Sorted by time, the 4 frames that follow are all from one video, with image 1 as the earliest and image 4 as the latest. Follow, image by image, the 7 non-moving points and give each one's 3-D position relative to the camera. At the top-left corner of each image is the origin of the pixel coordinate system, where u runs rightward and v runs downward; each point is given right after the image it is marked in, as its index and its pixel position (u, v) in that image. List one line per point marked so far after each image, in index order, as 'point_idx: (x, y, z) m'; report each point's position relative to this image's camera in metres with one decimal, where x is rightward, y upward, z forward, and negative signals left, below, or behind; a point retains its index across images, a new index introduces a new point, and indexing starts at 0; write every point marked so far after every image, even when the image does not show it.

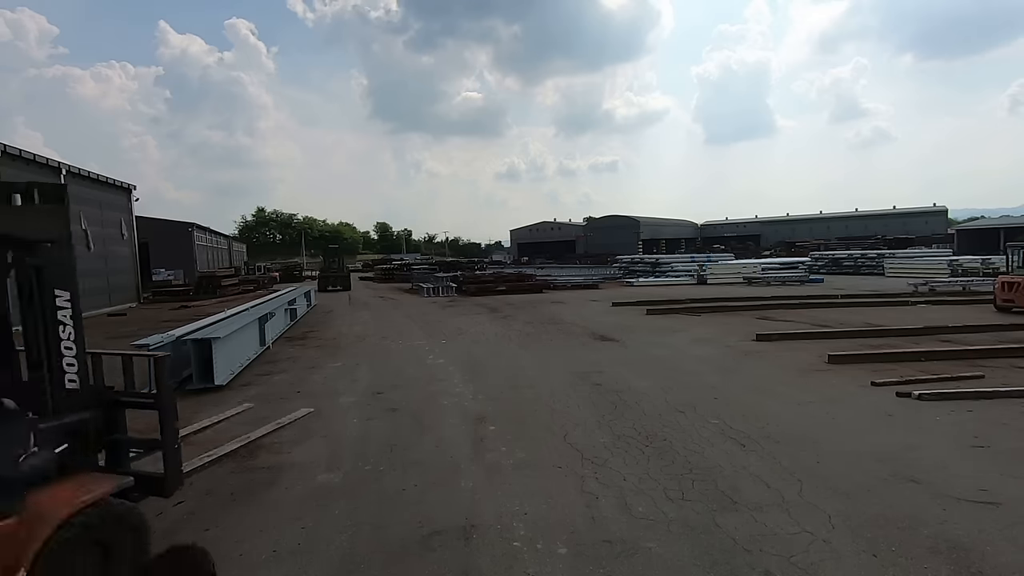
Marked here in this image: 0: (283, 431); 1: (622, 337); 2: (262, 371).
0: (-2.1, -1.3, +5.1) m
1: (+2.1, -0.9, +10.1) m
2: (-3.5, -1.2, +7.6) m
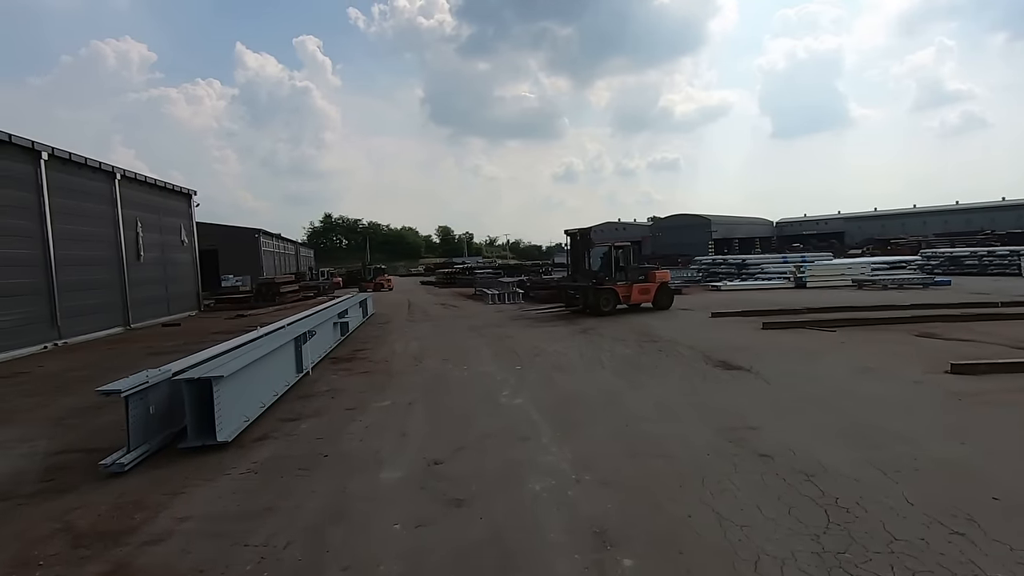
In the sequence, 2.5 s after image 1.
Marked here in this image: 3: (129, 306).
0: (-1.3, -1.5, +3.1) m
1: (+3.4, -1.1, +7.7) m
2: (-2.4, -1.4, +5.8) m
3: (-12.0, -0.6, +16.8) m
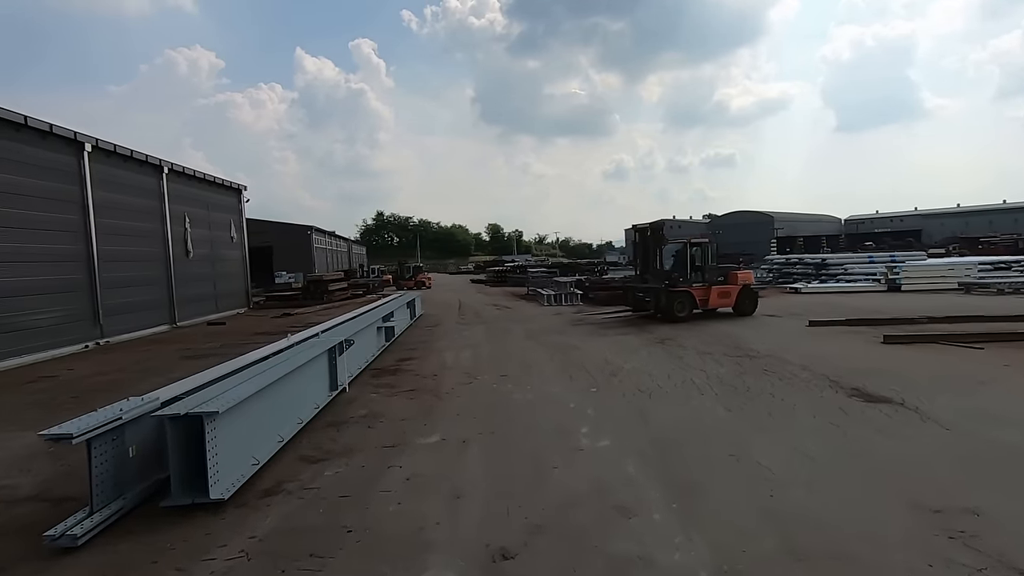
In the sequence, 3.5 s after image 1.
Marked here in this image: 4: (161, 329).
0: (-0.9, -1.6, +1.8) m
1: (+4.3, -1.2, +5.9) m
2: (-1.7, -1.4, +4.6) m
3: (-10.2, -0.5, +16.3) m
4: (-10.1, -1.2, +15.5) m
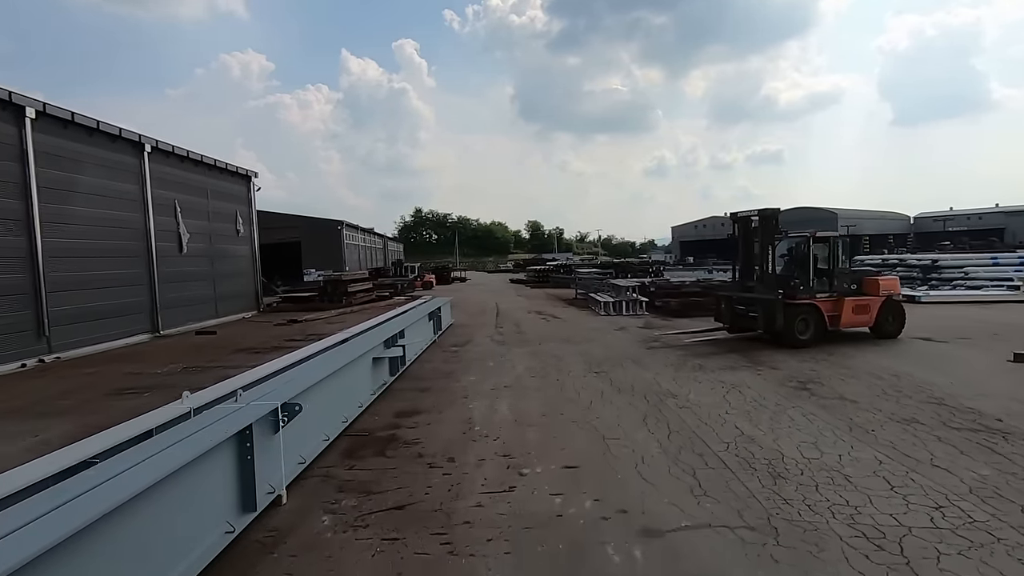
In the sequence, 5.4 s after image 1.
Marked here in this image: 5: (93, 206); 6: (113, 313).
0: (-0.7, -1.8, -1.4) m
1: (+4.7, -1.4, +2.3) m
2: (-1.3, -1.6, +1.4) m
3: (-9.0, -0.5, +13.7) m
4: (-8.9, -1.2, +12.8) m
5: (-9.1, +1.8, +11.7) m
6: (-9.0, -0.6, +12.1) m
